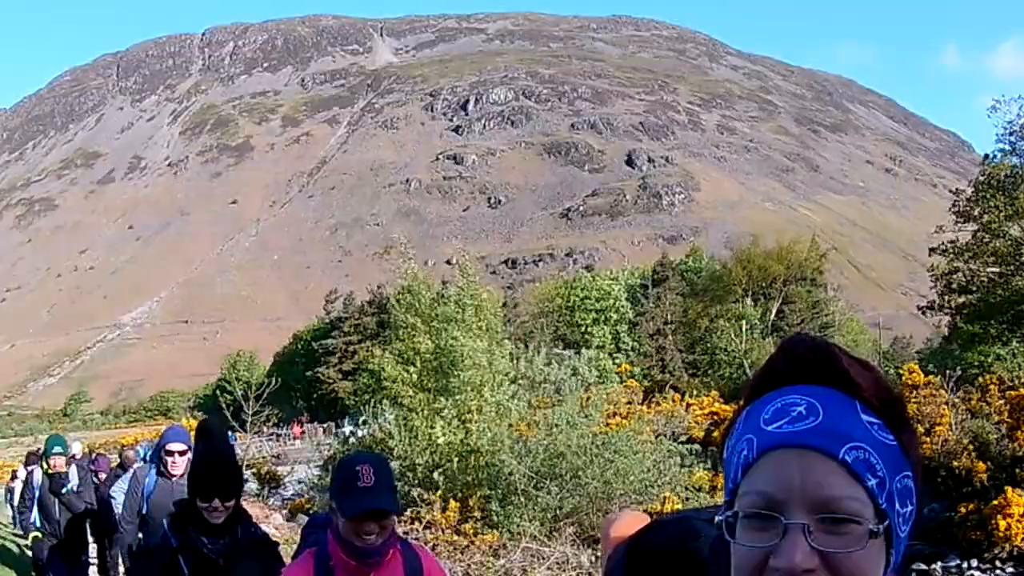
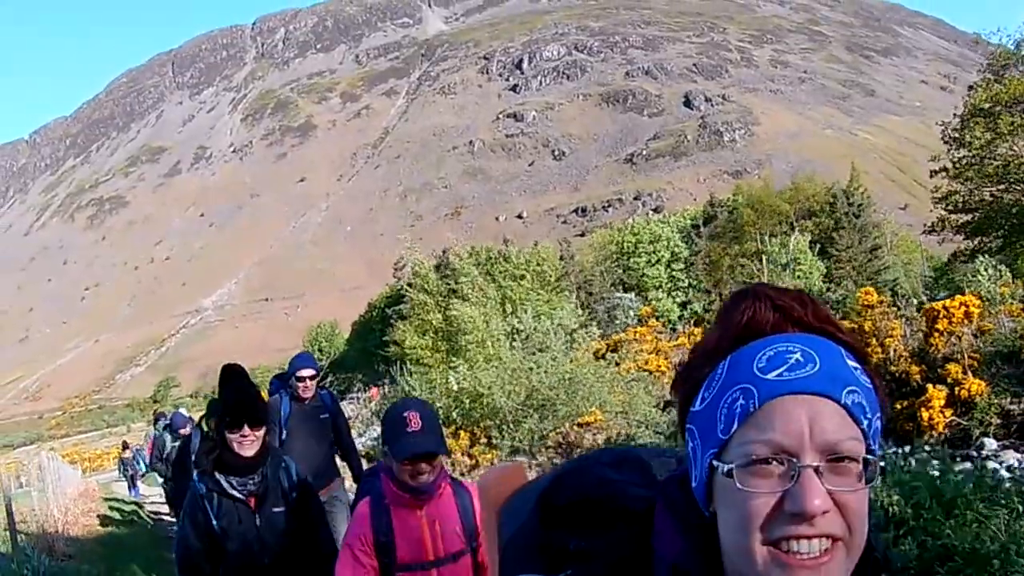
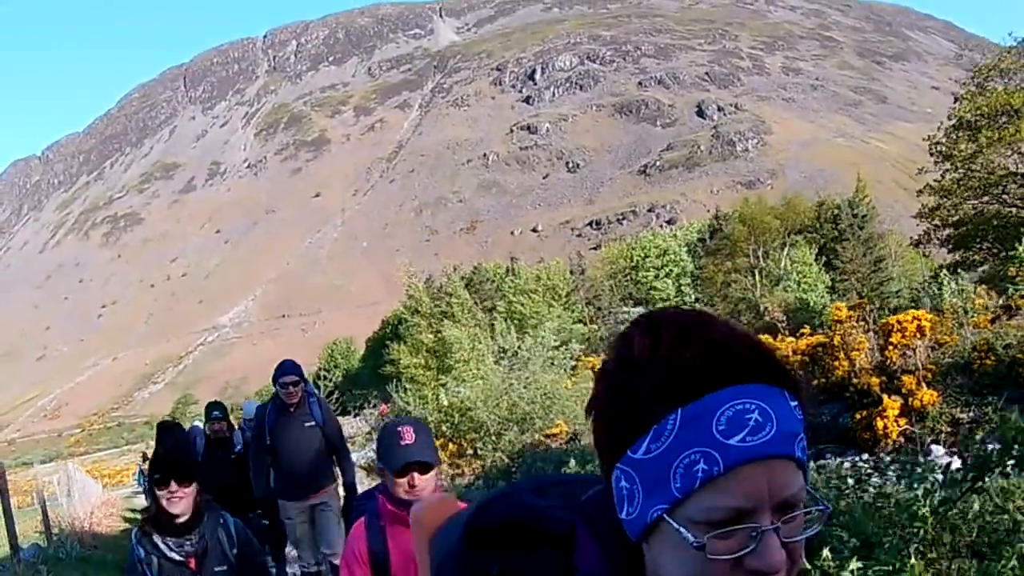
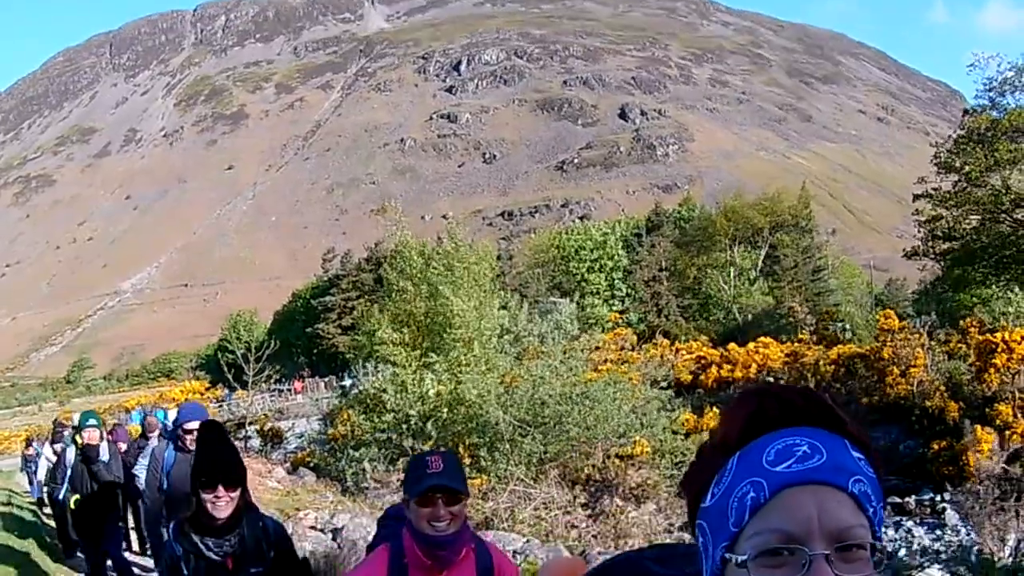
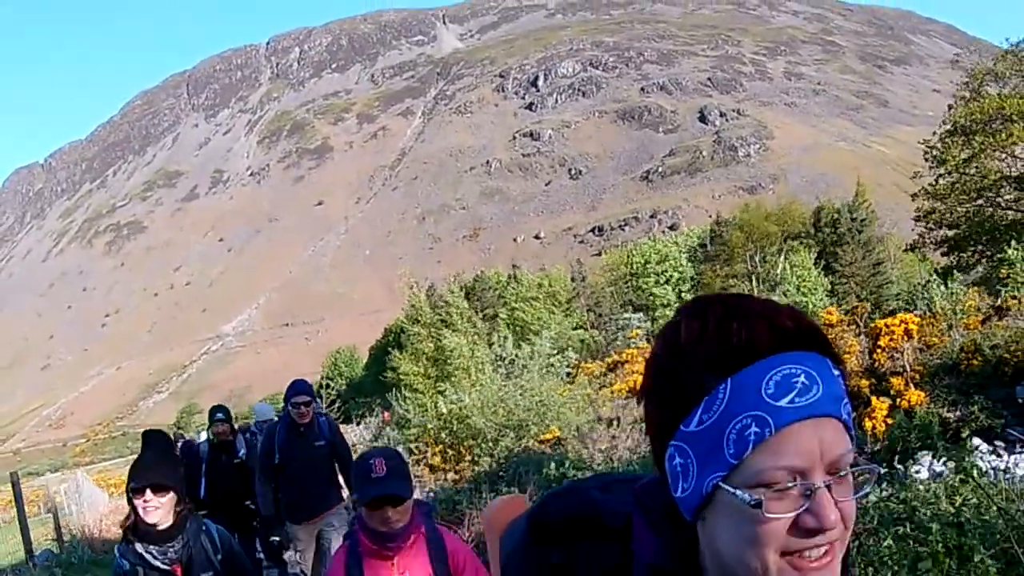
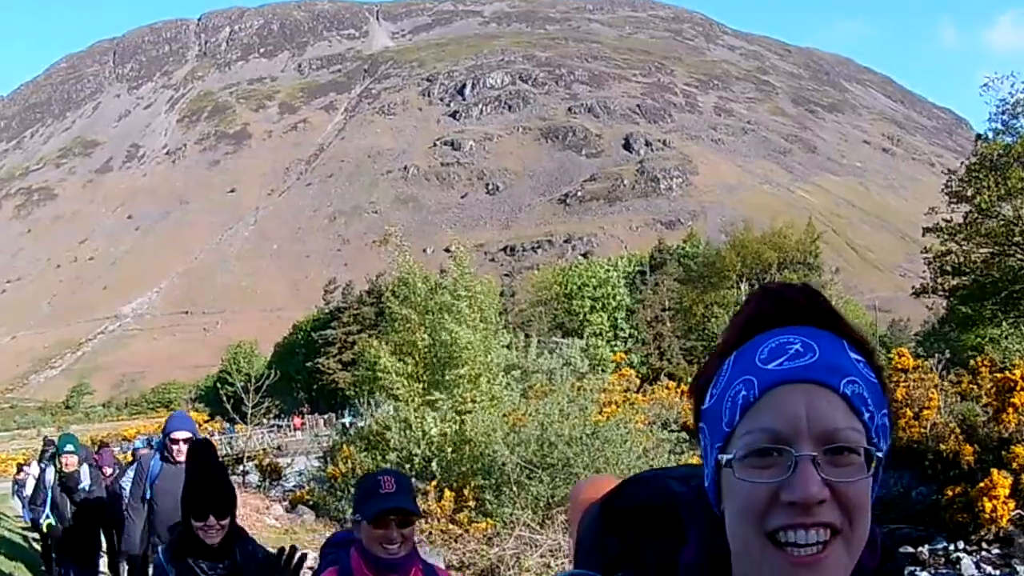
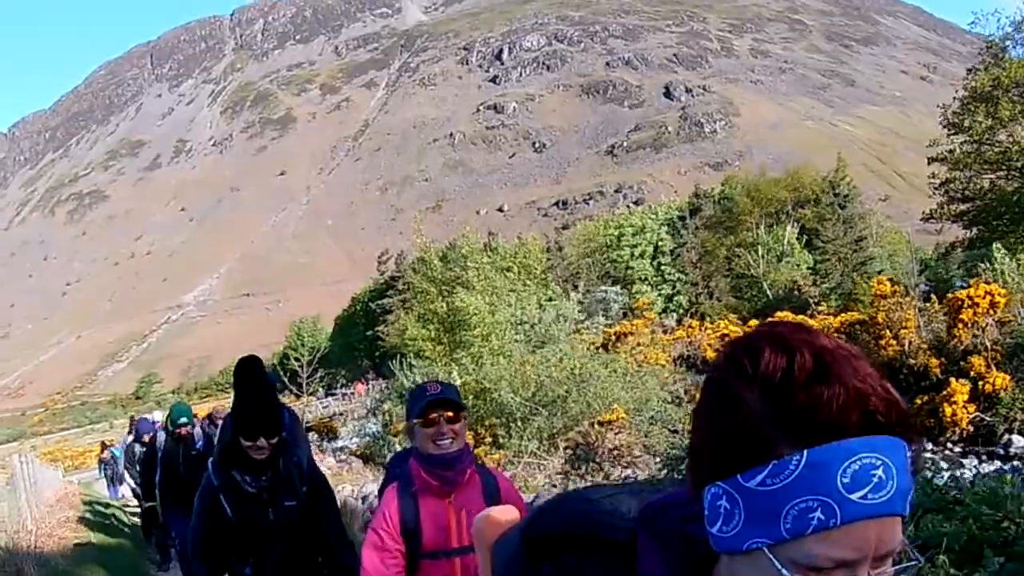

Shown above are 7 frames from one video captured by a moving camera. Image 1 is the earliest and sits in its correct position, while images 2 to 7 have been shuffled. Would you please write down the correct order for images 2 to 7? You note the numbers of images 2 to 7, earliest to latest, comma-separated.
6, 4, 7, 2, 3, 5
